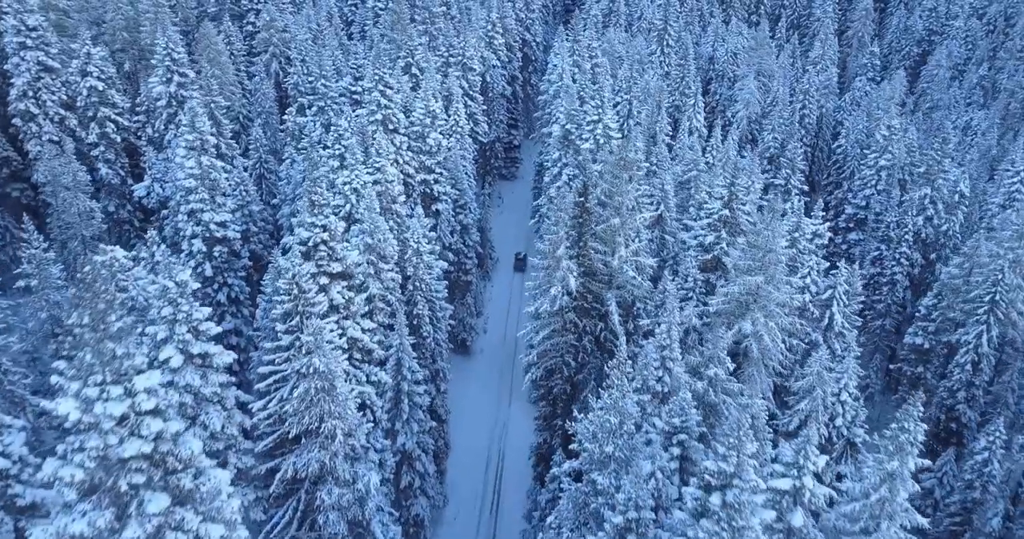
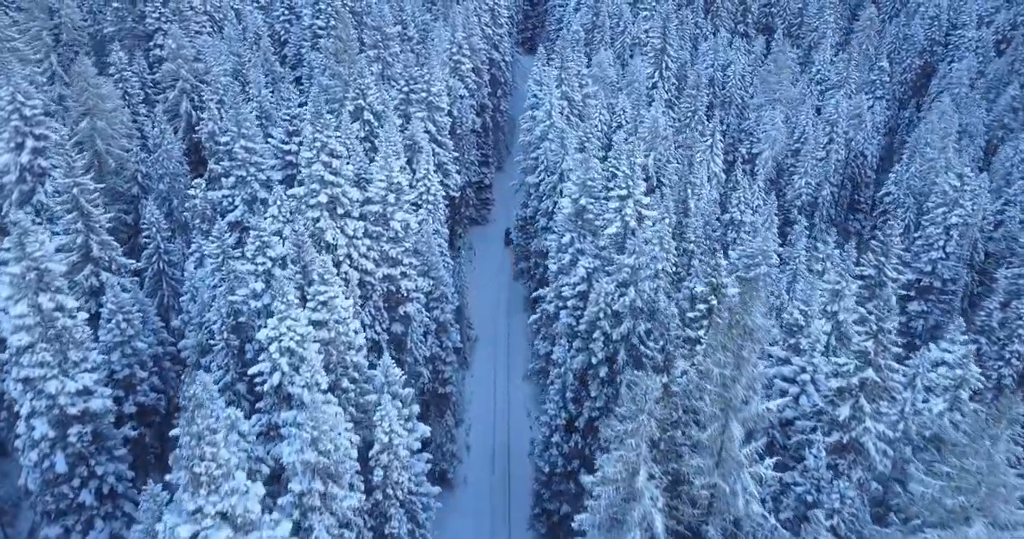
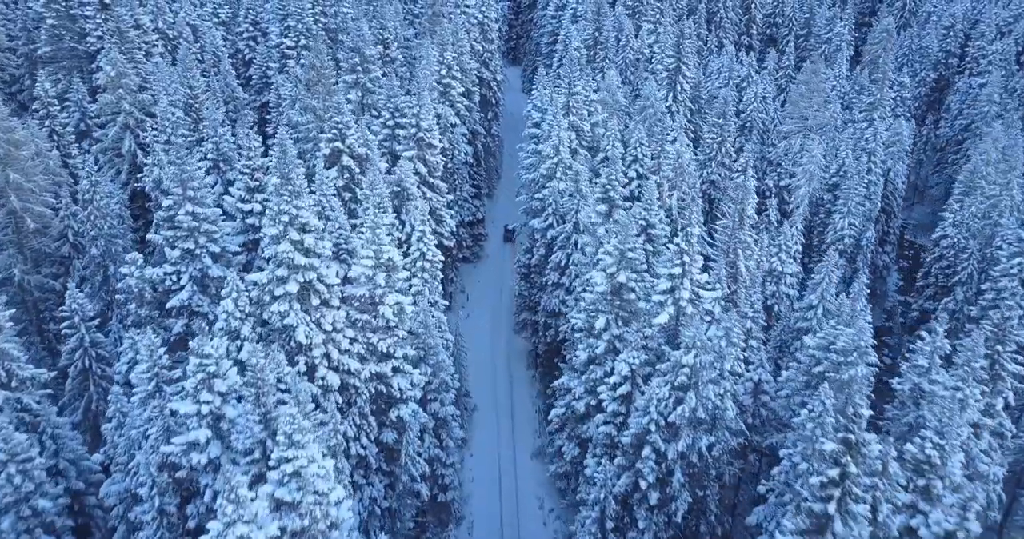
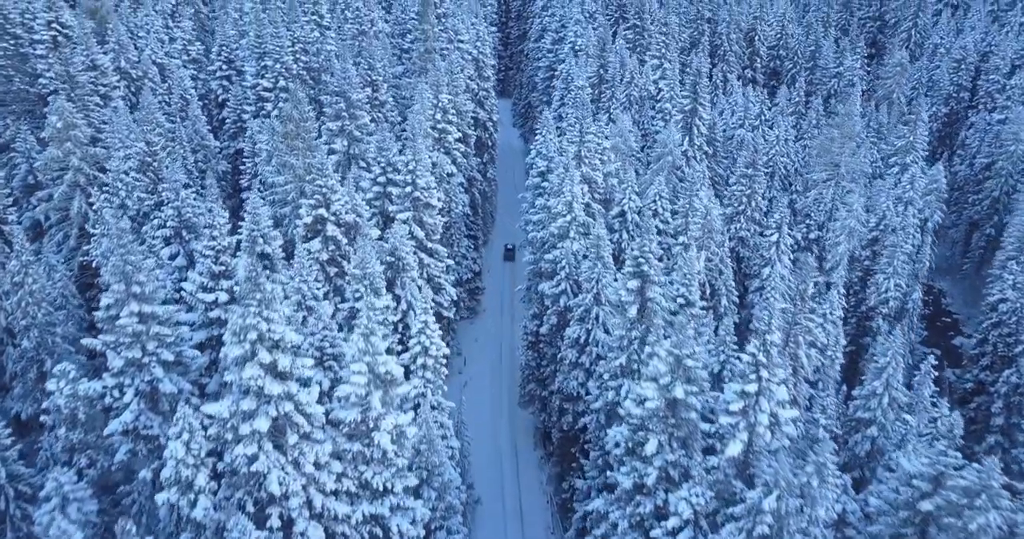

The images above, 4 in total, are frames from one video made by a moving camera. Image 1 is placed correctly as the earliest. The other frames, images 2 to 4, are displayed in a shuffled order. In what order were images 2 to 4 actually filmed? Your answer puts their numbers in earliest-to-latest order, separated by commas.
2, 3, 4
